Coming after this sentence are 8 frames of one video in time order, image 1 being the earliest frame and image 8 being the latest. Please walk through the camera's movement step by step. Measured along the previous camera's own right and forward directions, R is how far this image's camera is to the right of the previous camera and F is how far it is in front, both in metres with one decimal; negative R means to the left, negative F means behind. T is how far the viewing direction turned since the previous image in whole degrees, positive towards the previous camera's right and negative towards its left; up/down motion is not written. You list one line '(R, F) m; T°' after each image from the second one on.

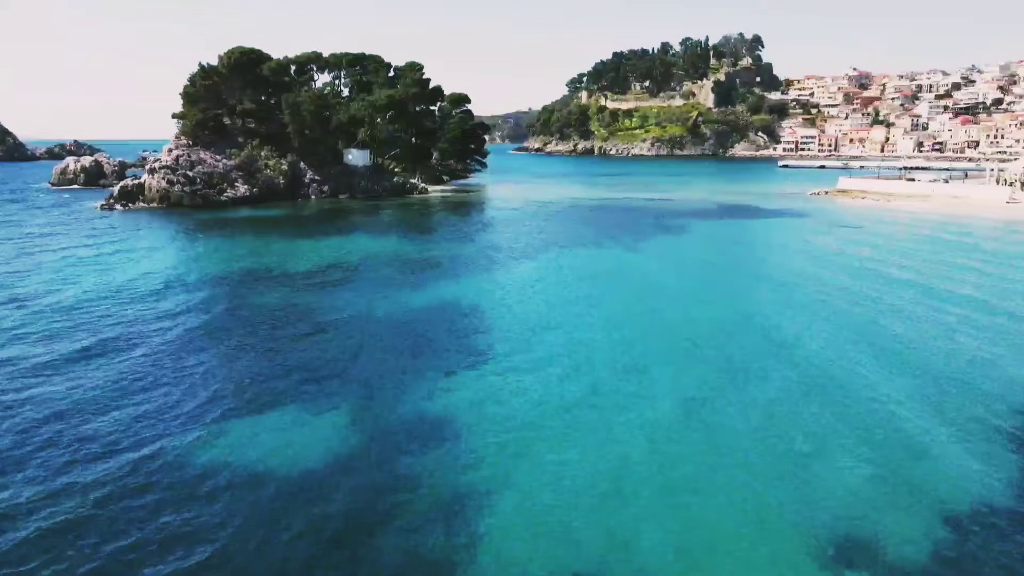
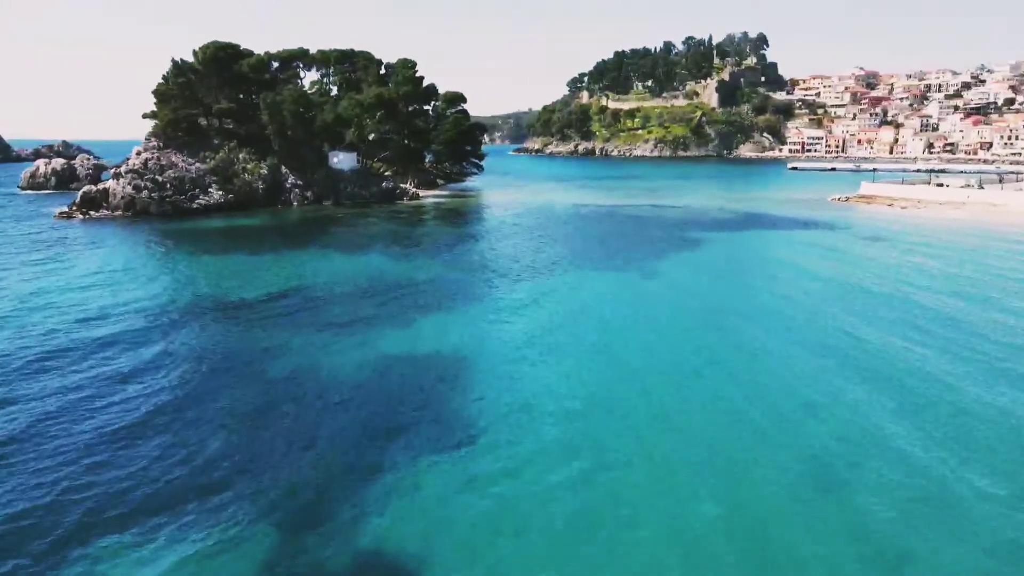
(+0.1, +3.7) m; 0°
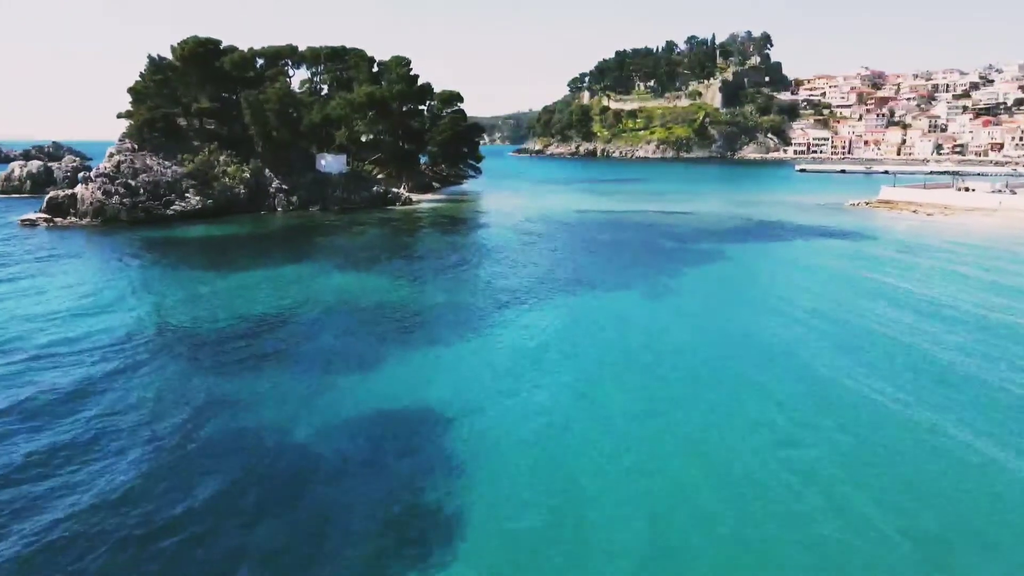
(+0.1, +2.9) m; 0°
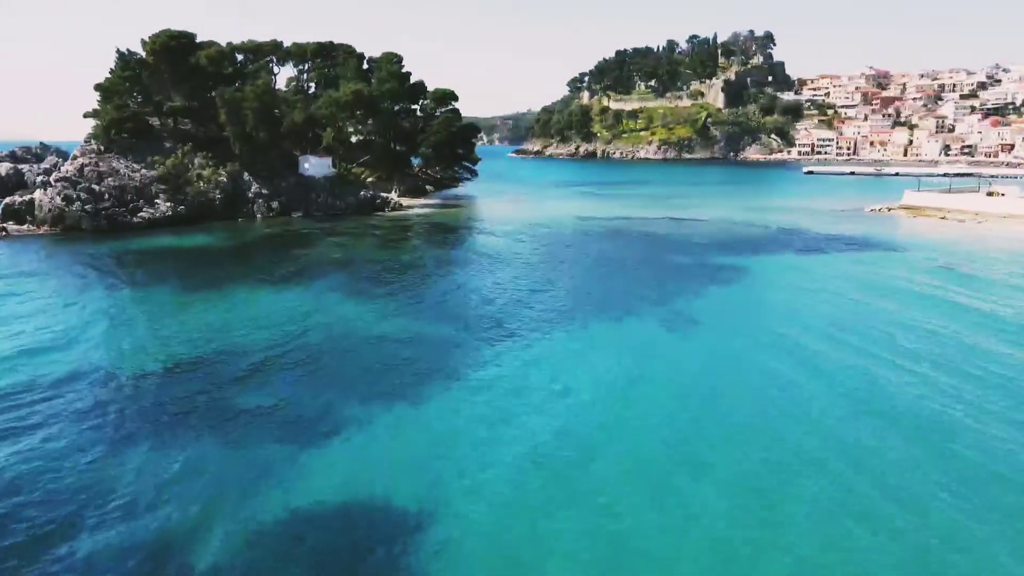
(+0.1, +3.2) m; 0°
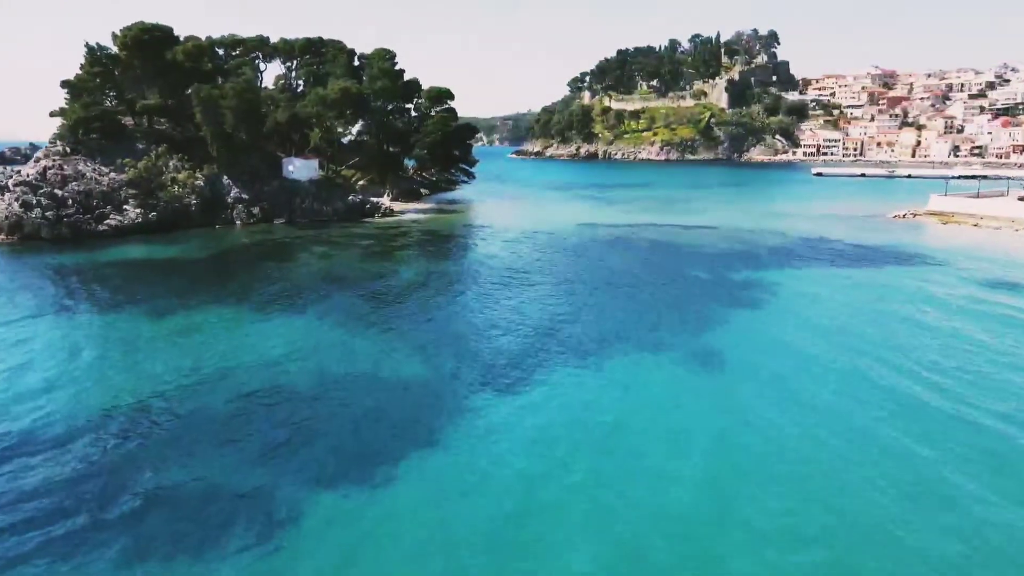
(+0.1, +2.9) m; 0°
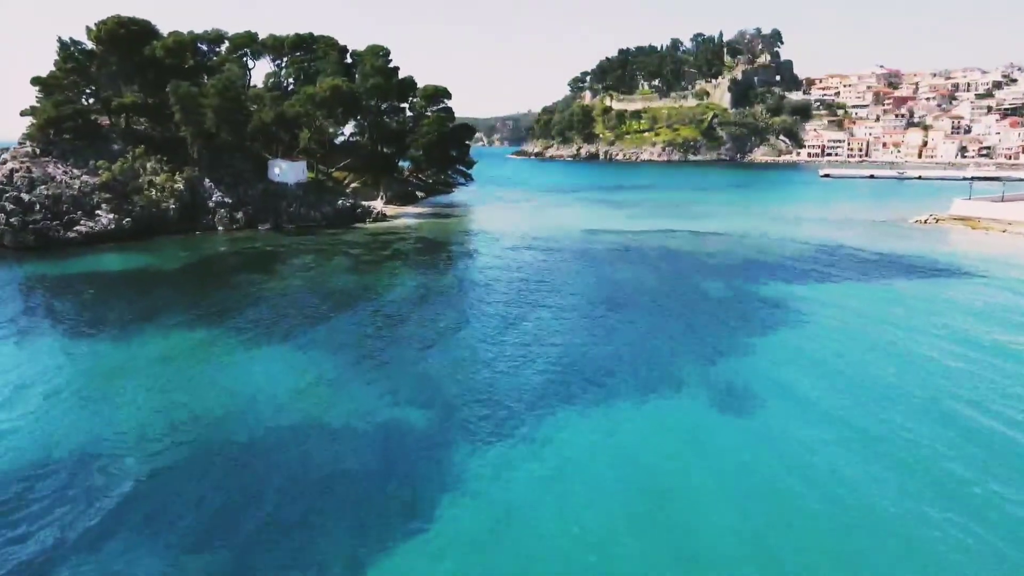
(0.0, +2.2) m; 0°
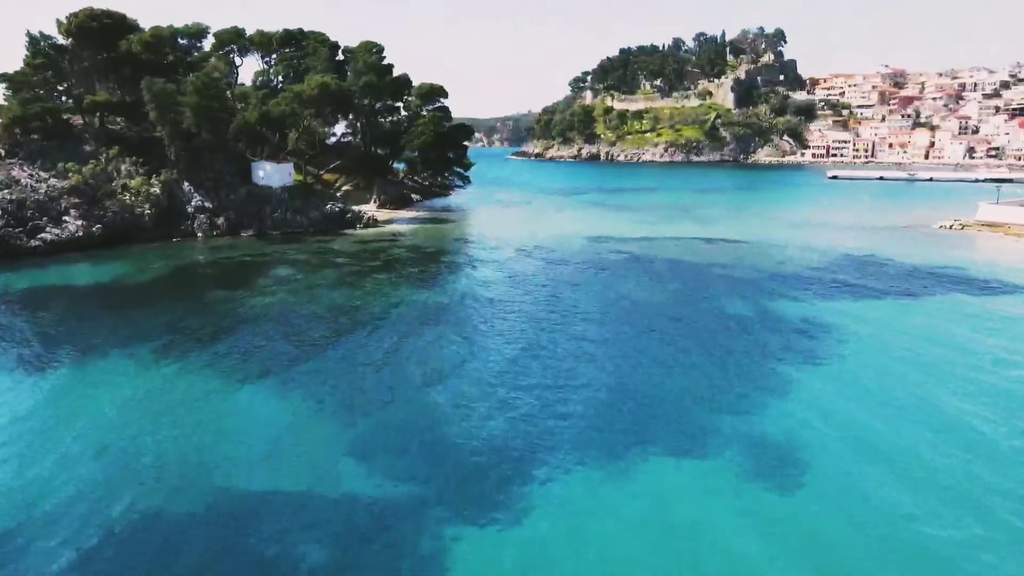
(0.0, +2.3) m; 0°
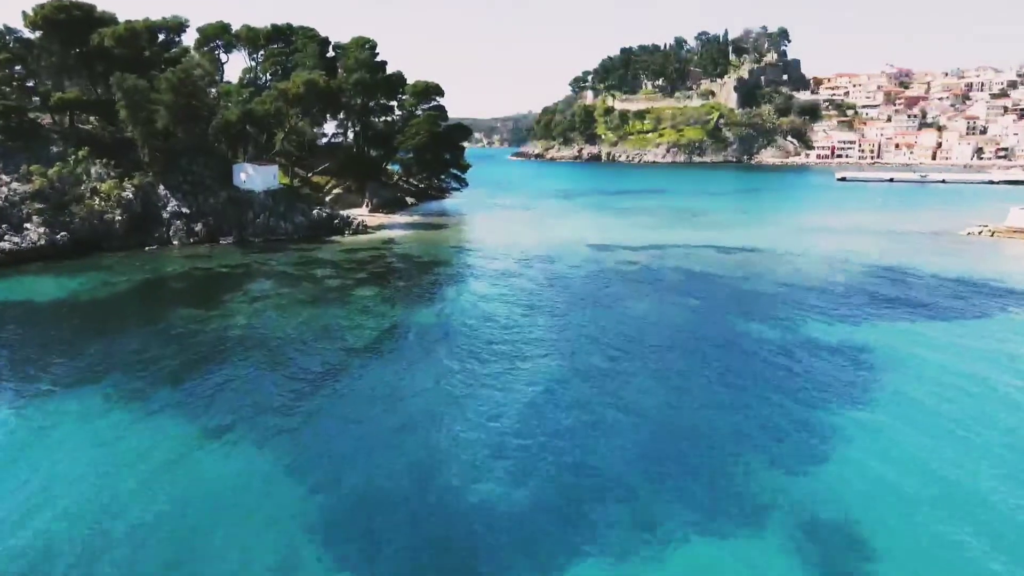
(0.0, +2.3) m; 0°
